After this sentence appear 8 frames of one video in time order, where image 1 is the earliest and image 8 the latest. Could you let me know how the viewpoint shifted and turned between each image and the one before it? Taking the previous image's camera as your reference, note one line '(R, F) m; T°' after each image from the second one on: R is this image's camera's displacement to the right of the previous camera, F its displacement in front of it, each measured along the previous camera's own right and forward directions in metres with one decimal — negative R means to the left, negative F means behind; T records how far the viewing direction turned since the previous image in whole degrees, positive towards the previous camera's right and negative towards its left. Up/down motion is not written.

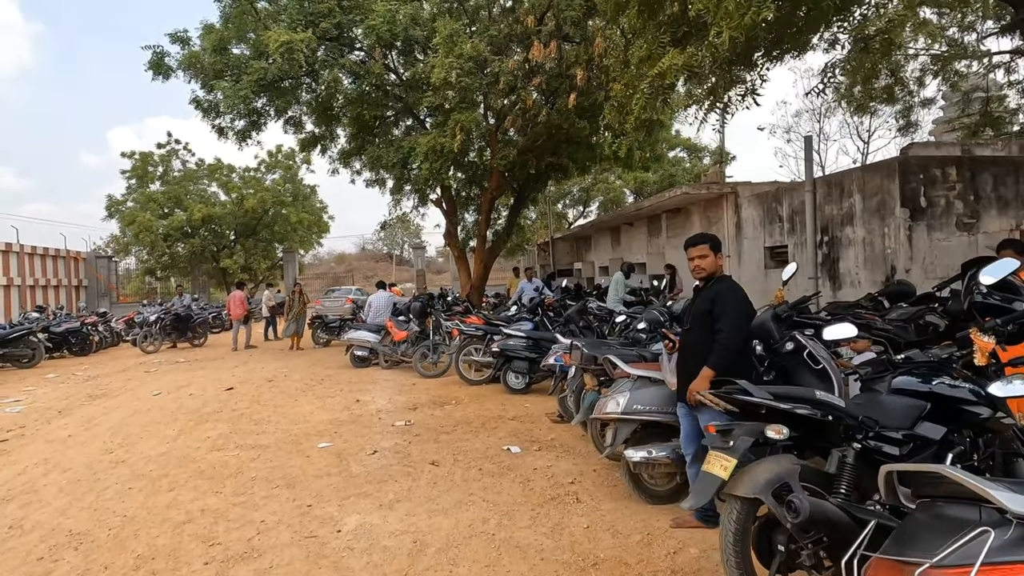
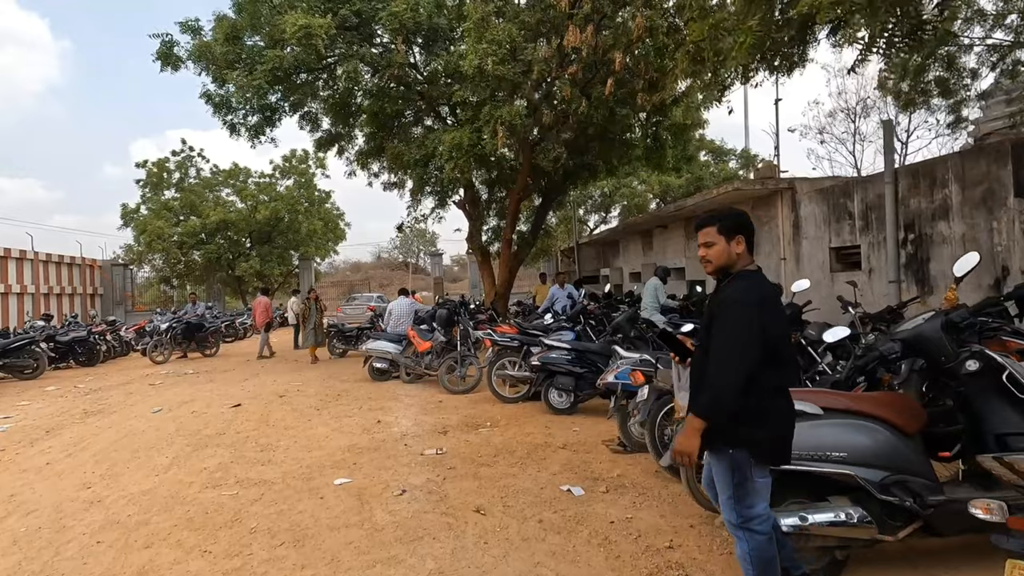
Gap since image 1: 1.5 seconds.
(-0.4, +1.0) m; -2°
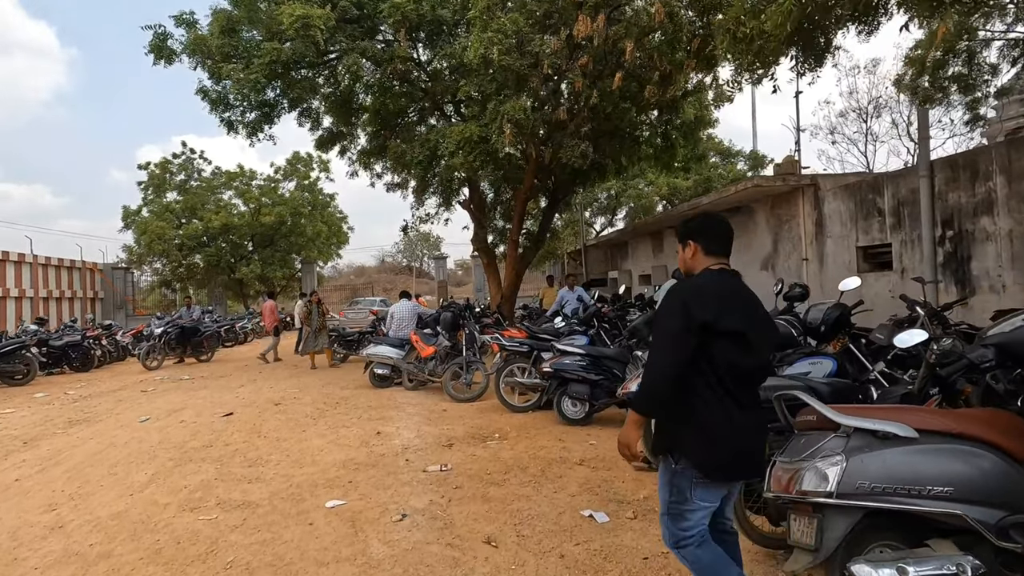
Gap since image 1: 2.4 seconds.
(-0.1, +0.5) m; 0°
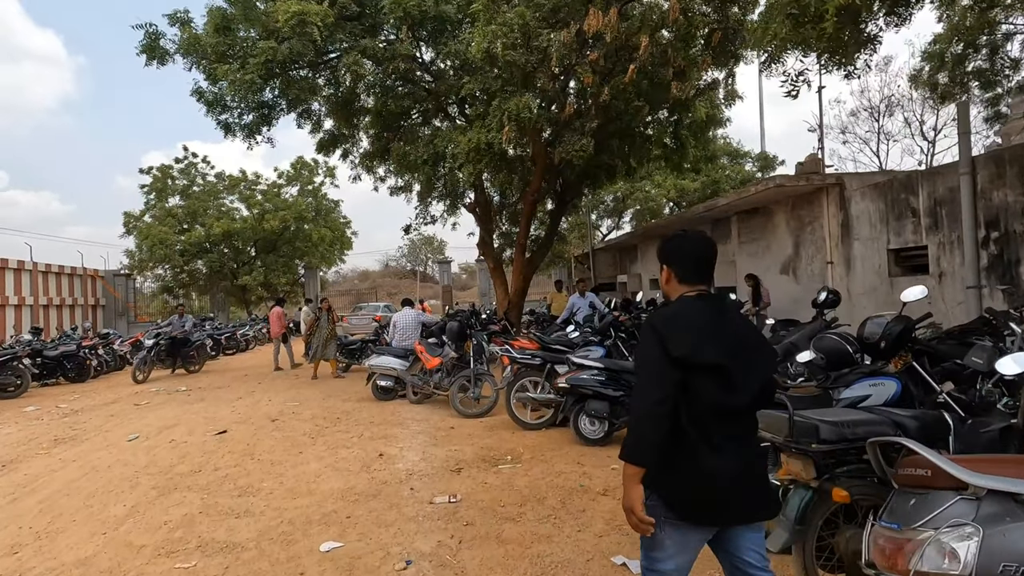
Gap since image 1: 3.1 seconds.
(-0.1, +0.5) m; 0°
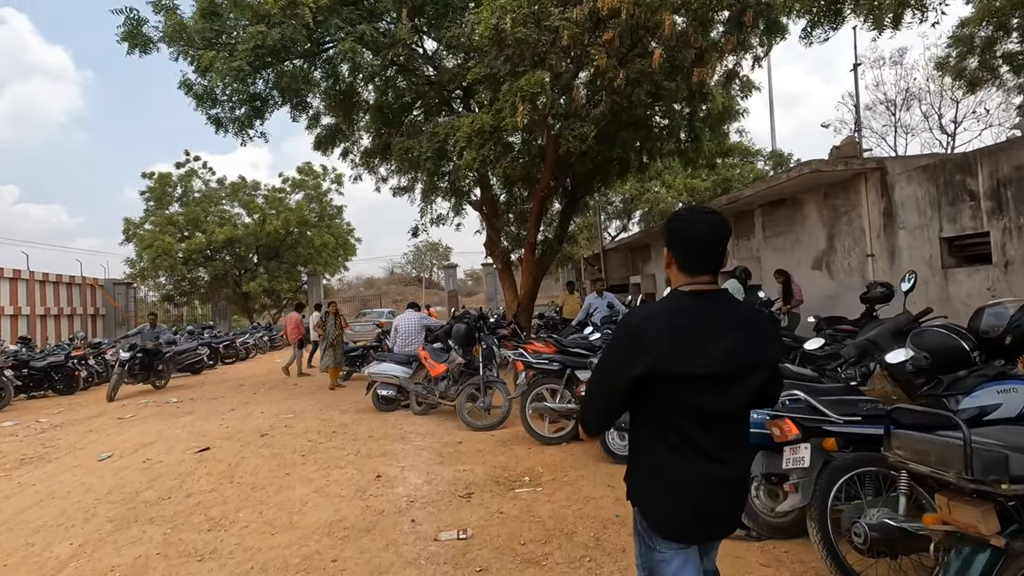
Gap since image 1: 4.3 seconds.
(-0.1, +0.7) m; -1°
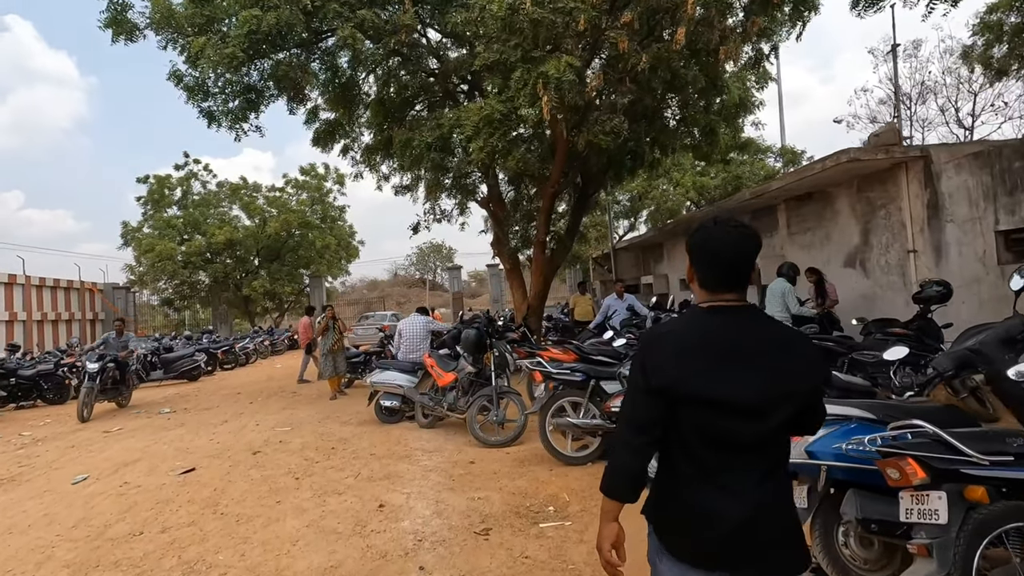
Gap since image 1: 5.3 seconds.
(-0.1, +0.6) m; 0°
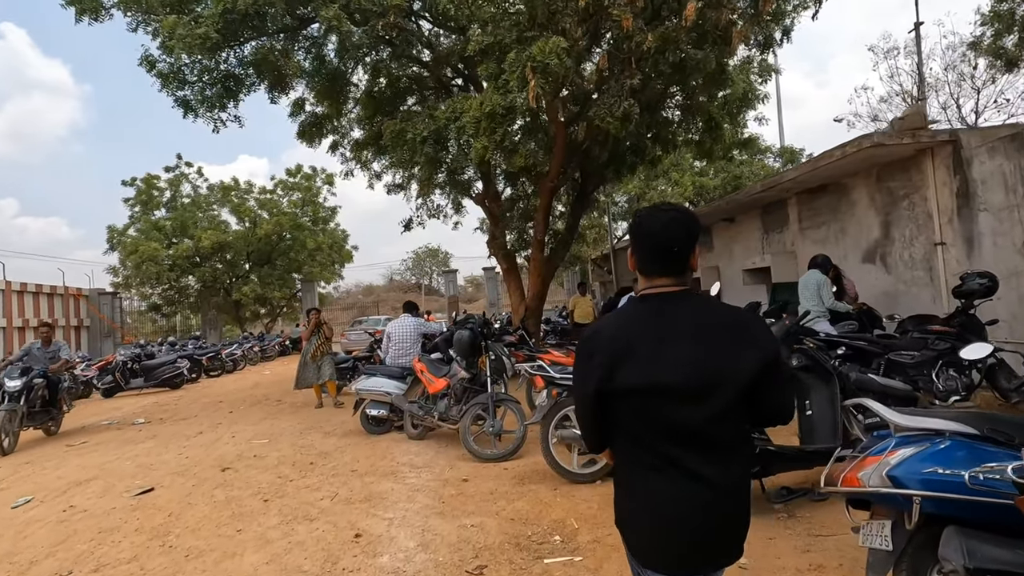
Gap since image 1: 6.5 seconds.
(0.0, +0.6) m; 0°
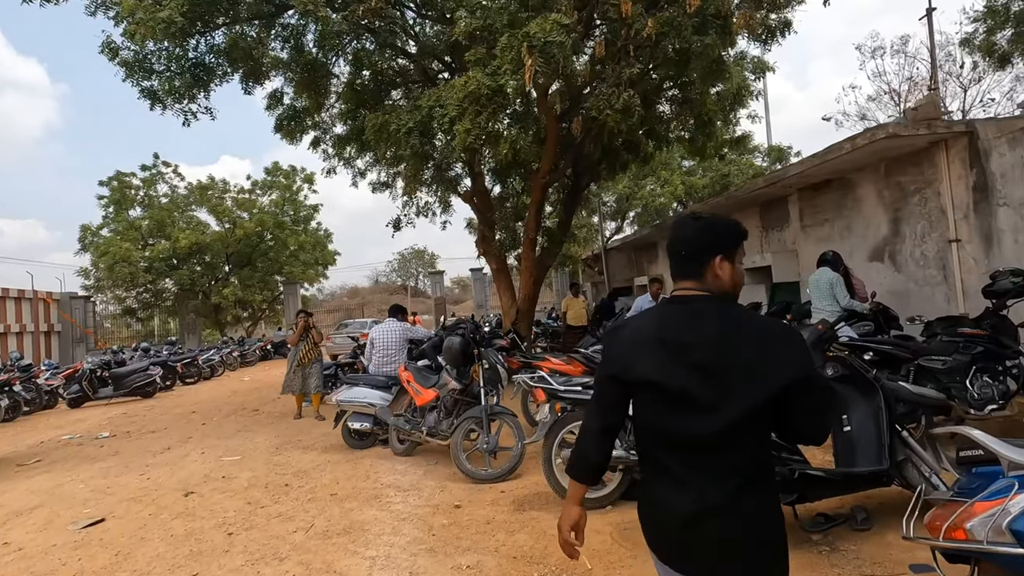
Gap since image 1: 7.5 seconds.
(-0.1, +0.5) m; +1°
